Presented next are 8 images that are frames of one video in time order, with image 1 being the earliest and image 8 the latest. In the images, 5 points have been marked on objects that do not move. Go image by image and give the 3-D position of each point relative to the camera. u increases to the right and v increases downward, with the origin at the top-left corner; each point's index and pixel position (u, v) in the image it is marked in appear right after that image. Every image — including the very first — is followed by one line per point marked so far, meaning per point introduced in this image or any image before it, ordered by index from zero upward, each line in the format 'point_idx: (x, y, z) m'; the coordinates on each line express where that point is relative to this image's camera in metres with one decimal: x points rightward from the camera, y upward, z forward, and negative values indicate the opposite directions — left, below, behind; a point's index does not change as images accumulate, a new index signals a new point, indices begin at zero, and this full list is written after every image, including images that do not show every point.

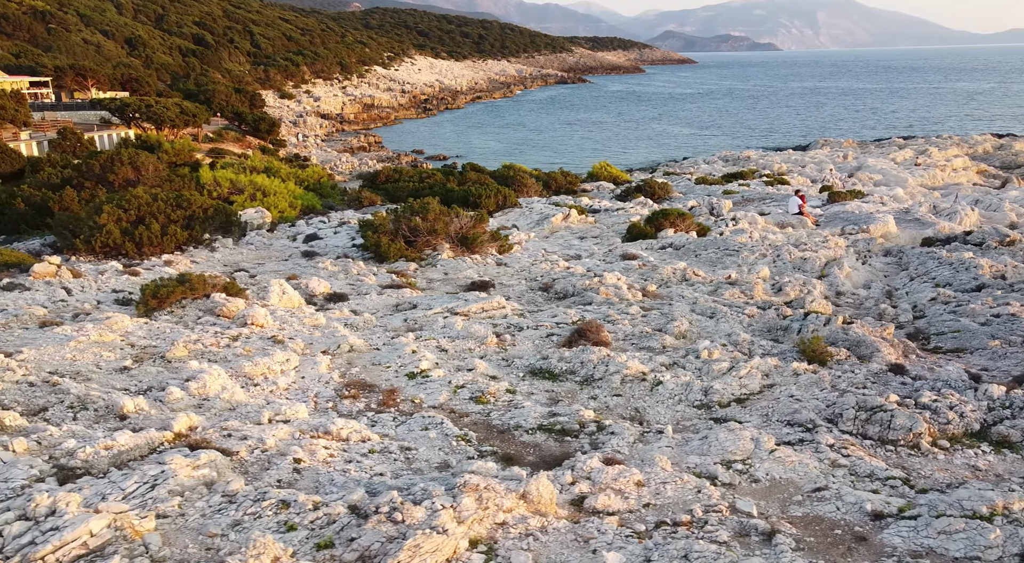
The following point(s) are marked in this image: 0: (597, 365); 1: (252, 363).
0: (+1.0, -0.9, +10.6) m
1: (-2.9, -0.9, +10.4) m
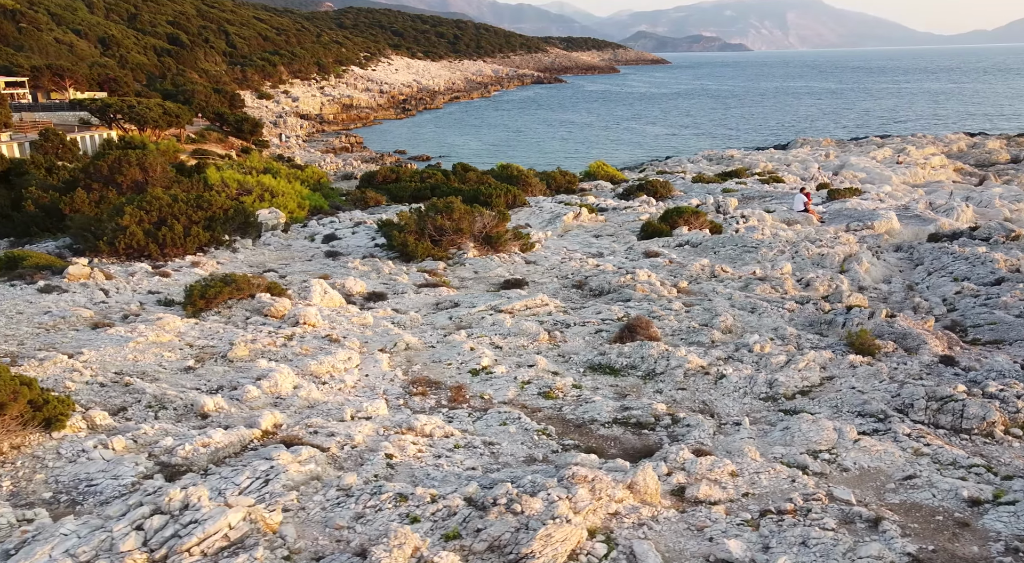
0: (+1.7, -0.9, +10.8) m
1: (-2.2, -0.9, +10.4) m
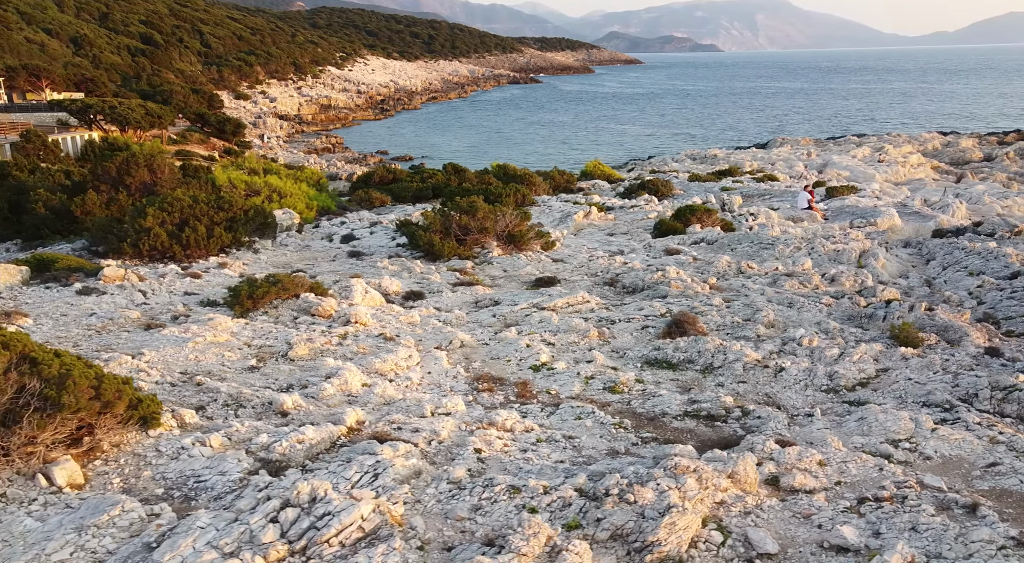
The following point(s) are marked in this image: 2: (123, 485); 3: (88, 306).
0: (+2.4, -0.8, +11.0) m
1: (-1.5, -0.9, +10.5) m
2: (-3.0, -1.6, +7.4) m
3: (-5.9, -0.4, +13.2) m
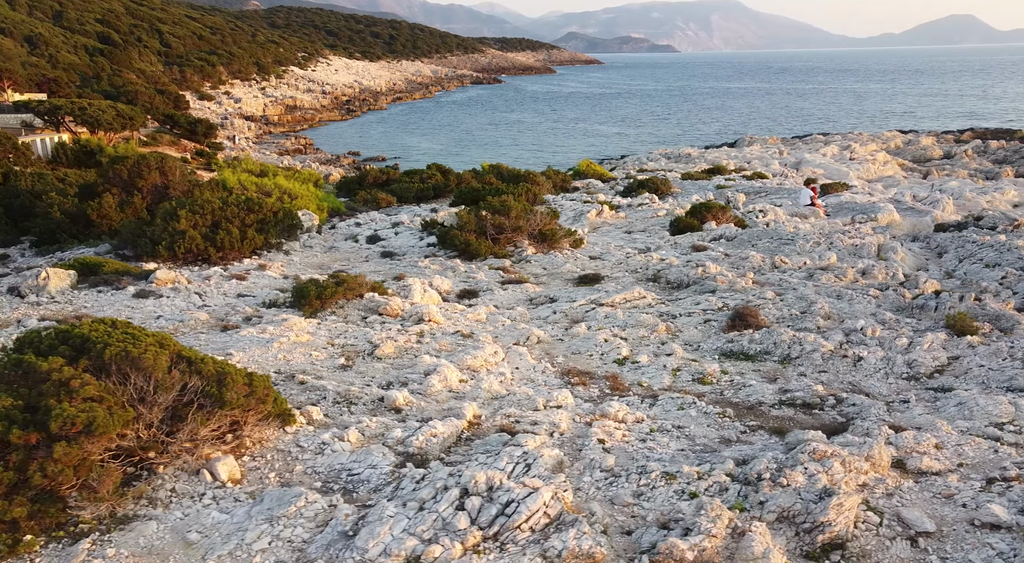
0: (+3.3, -0.8, +11.4) m
1: (-0.5, -0.8, +10.7) m
2: (-1.8, -1.6, +7.5) m
3: (-5.0, -0.4, +13.2) m
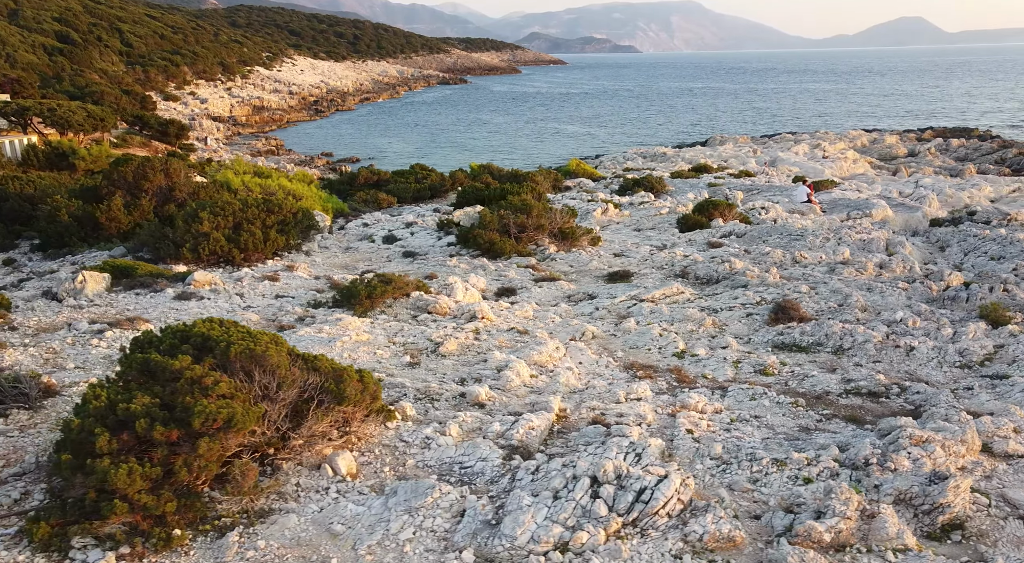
0: (+4.1, -0.7, +11.7) m
1: (+0.3, -0.8, +10.9) m
2: (-0.9, -1.5, +7.6) m
3: (-4.4, -0.4, +13.2) m
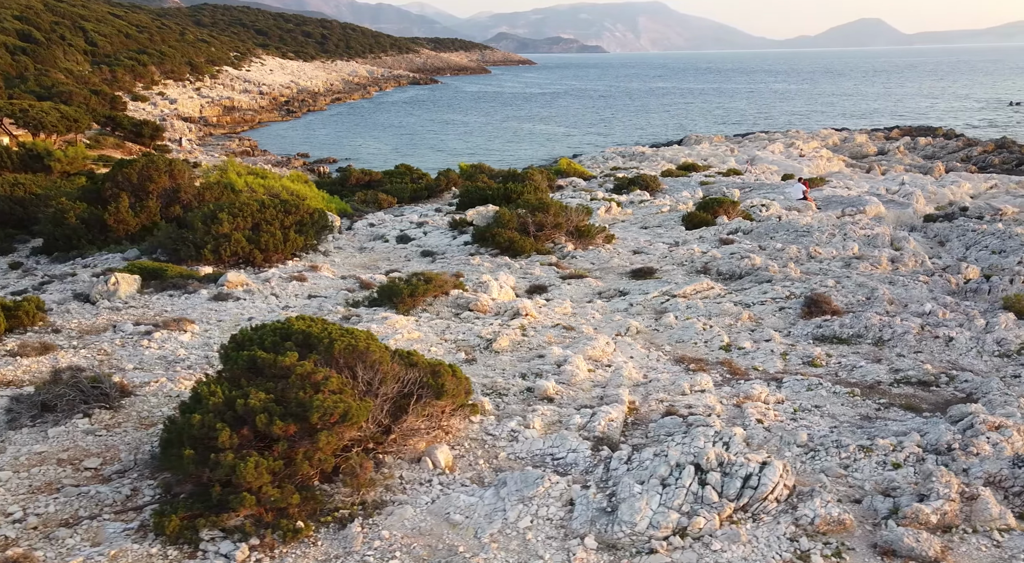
0: (+4.7, -0.6, +12.0) m
1: (+0.9, -0.8, +11.1) m
2: (-0.2, -1.5, +7.8) m
3: (-3.8, -0.4, +13.2) m
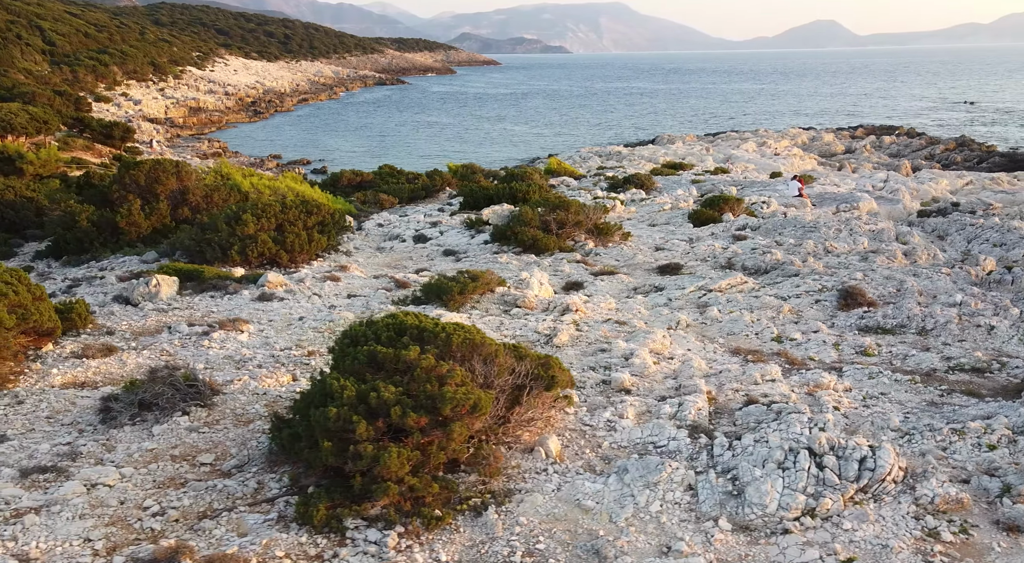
0: (+5.4, -0.5, +12.4) m
1: (+1.7, -0.7, +11.3) m
2: (+0.7, -1.4, +8.0) m
3: (-3.2, -0.4, +13.2) m
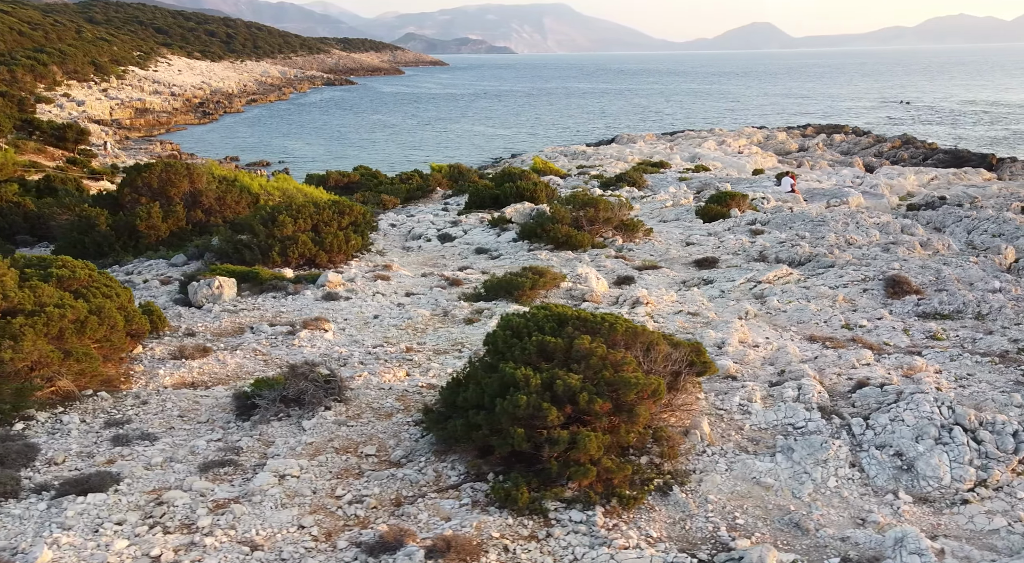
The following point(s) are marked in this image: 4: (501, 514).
0: (+6.4, -0.3, +13.0) m
1: (+2.8, -0.6, +11.7) m
2: (+2.0, -1.3, +8.3) m
3: (-2.2, -0.4, +13.3) m
4: (-0.2, -1.7, +6.9) m
